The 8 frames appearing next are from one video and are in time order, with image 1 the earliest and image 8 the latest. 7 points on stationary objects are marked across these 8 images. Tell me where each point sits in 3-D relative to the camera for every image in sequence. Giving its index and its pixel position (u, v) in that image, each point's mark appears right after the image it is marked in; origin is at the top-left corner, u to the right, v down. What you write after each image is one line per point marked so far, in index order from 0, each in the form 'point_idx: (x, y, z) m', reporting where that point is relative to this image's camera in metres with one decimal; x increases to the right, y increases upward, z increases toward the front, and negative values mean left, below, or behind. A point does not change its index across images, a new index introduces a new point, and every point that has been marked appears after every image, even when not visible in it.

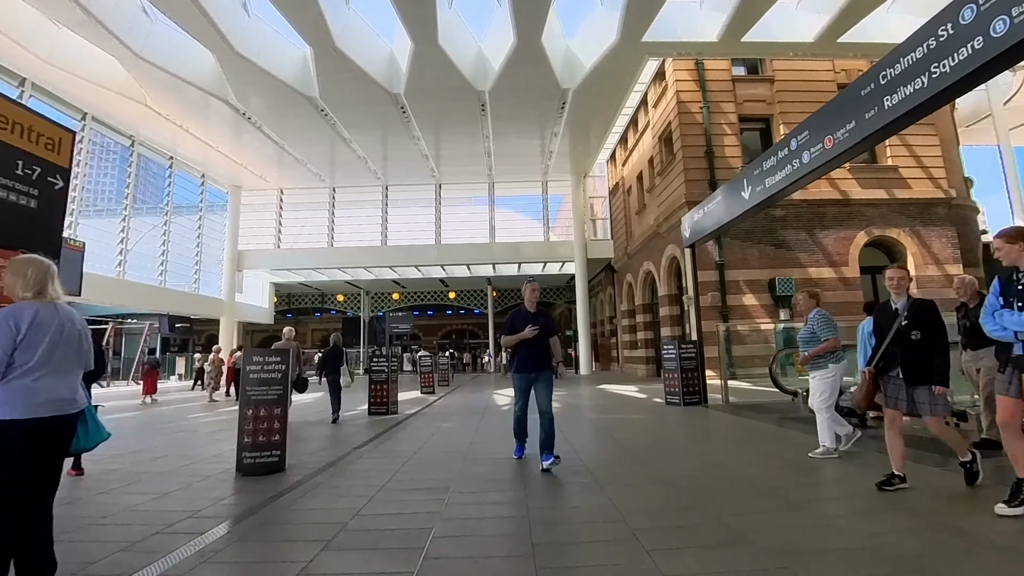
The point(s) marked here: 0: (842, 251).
0: (+9.8, +1.1, +15.7) m
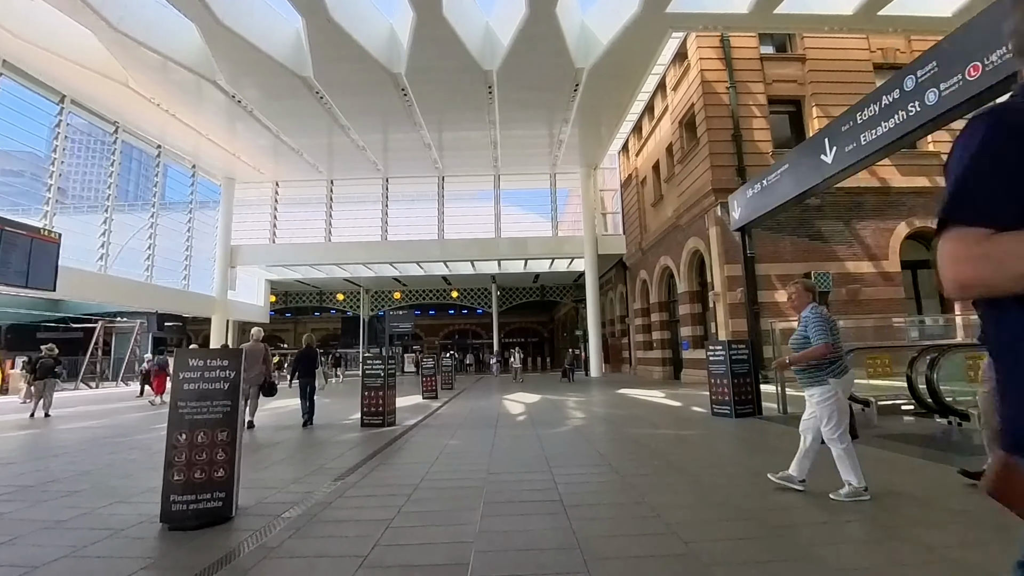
0: (+10.0, +1.2, +14.4) m
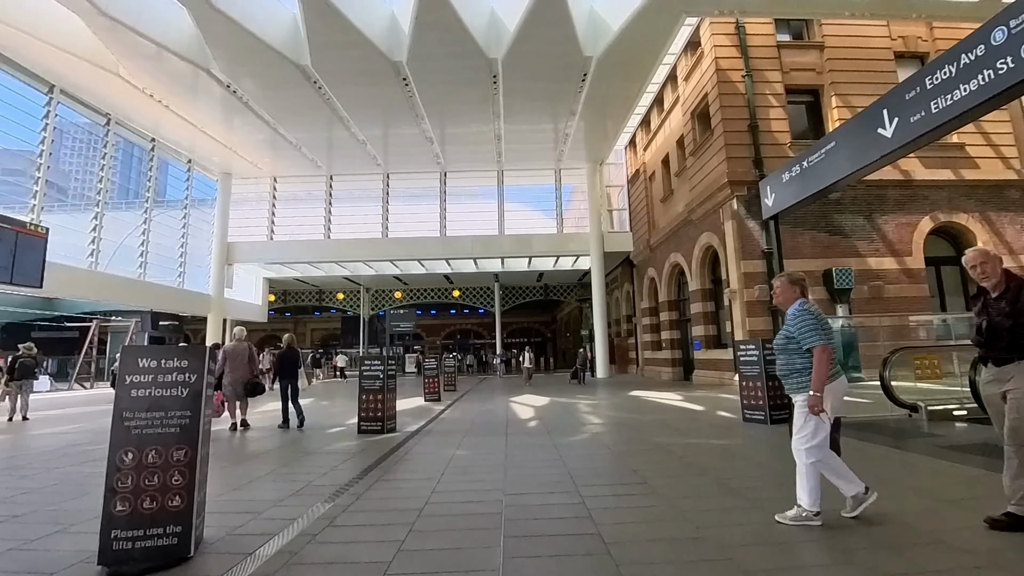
0: (+10.2, +1.3, +13.7) m
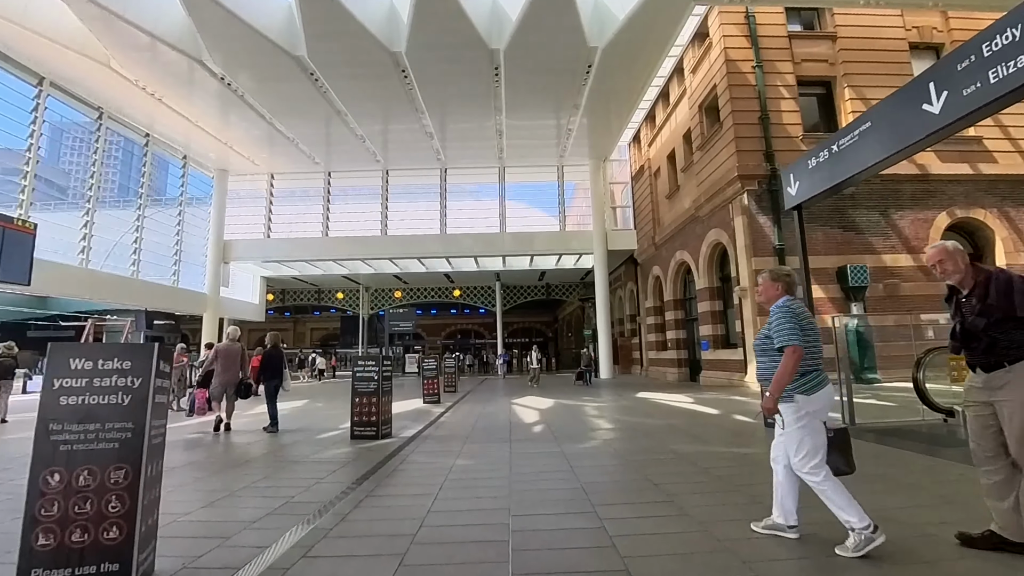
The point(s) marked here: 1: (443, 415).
0: (+10.3, +1.3, +13.3) m
1: (-1.2, -2.2, +9.2) m
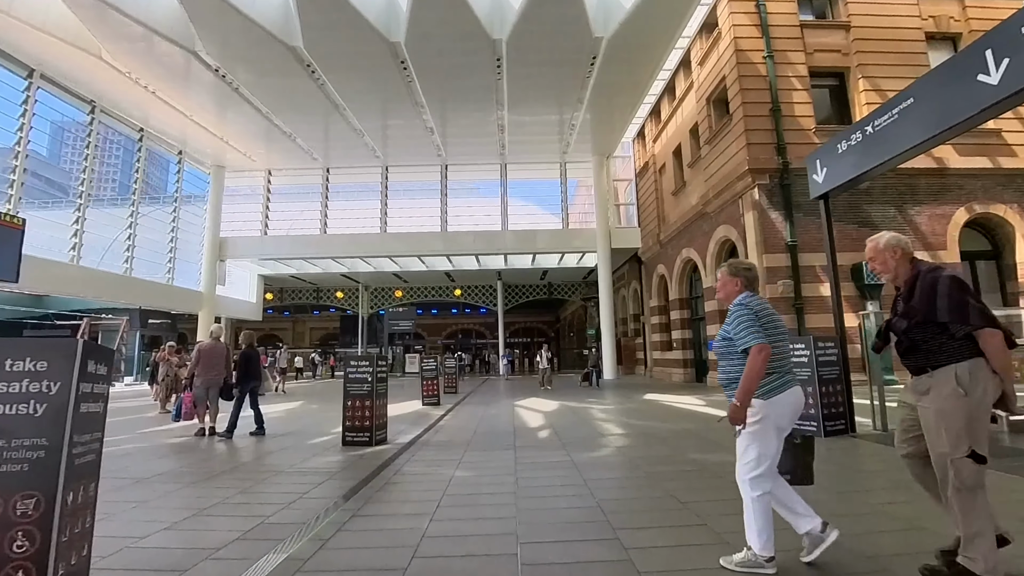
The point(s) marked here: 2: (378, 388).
0: (+10.3, +1.4, +12.8) m
1: (-1.2, -2.2, +8.8) m
2: (-1.6, -1.1, +6.1) m
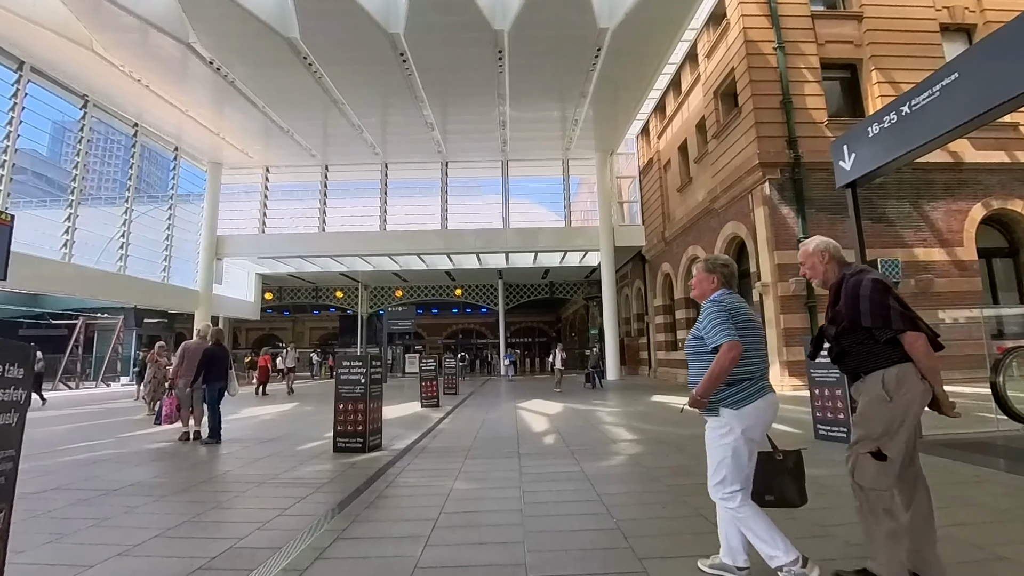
0: (+10.4, +1.4, +12.4) m
1: (-1.1, -2.1, +8.4) m
2: (-1.5, -1.1, +5.7) m
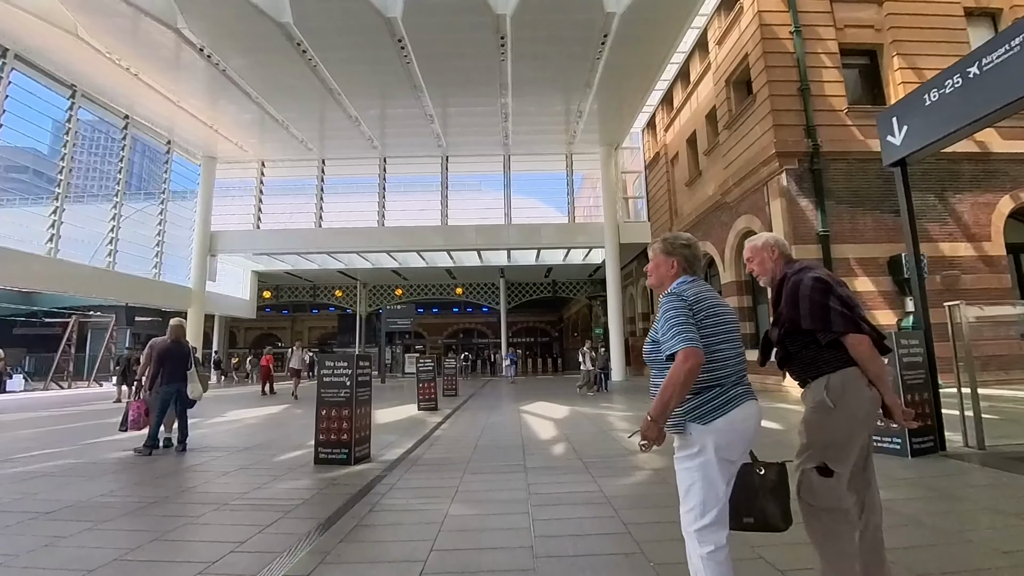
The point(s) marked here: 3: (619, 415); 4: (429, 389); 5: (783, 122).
0: (+10.4, +1.5, +11.7) m
1: (-1.1, -2.0, +7.8) m
2: (-1.5, -1.0, +5.1) m
3: (+1.8, -2.1, +8.9) m
4: (-1.7, -2.1, +11.0) m
5: (+6.1, +3.7, +11.8) m
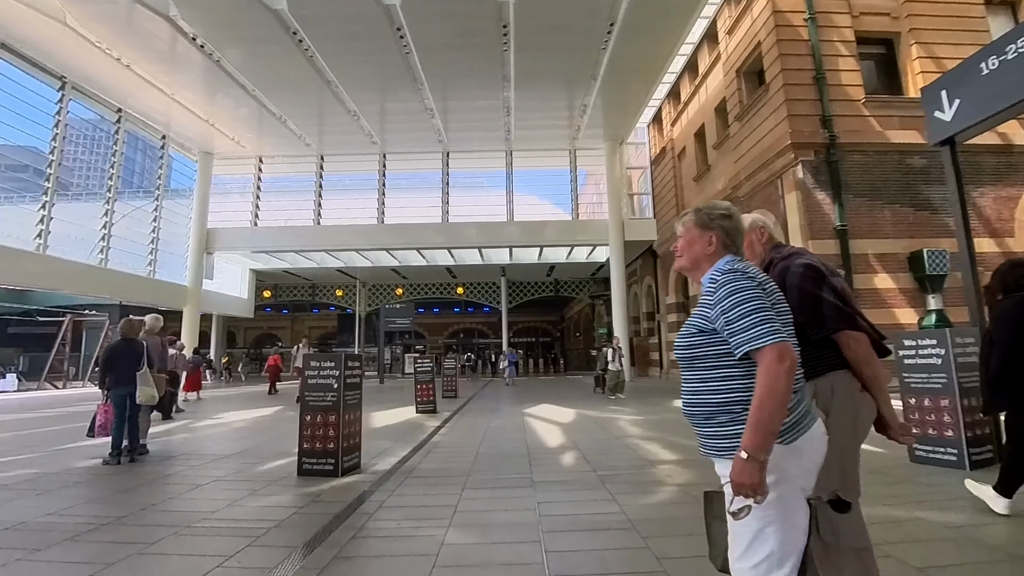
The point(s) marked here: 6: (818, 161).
0: (+10.5, +1.5, +11.3) m
1: (-1.0, -2.0, +7.3) m
2: (-1.4, -0.9, +4.6) m
3: (+1.9, -2.1, +8.4) m
4: (-1.7, -2.0, +10.5) m
5: (+6.1, +3.7, +11.3) m
6: (+6.4, +2.7, +11.1) m
